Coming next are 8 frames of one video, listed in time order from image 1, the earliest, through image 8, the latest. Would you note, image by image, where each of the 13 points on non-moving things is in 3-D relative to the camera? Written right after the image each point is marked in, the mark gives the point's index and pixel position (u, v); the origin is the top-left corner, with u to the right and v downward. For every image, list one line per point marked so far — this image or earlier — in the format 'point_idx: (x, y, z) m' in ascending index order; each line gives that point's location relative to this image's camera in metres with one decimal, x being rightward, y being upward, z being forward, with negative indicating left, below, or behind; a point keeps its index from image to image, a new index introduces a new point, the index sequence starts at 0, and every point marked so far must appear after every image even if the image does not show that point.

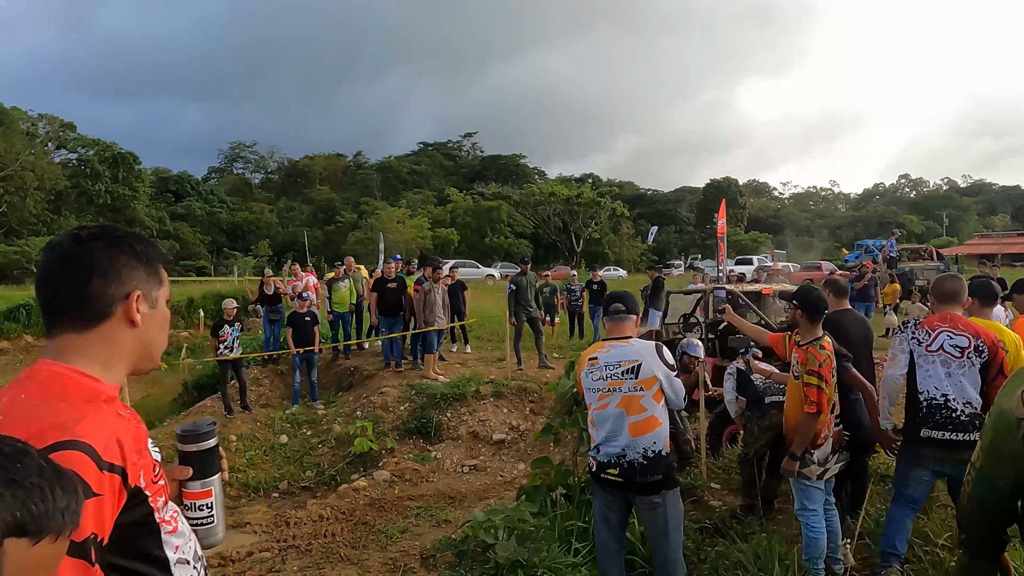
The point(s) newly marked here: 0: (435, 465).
0: (-0.9, -2.1, +7.9) m
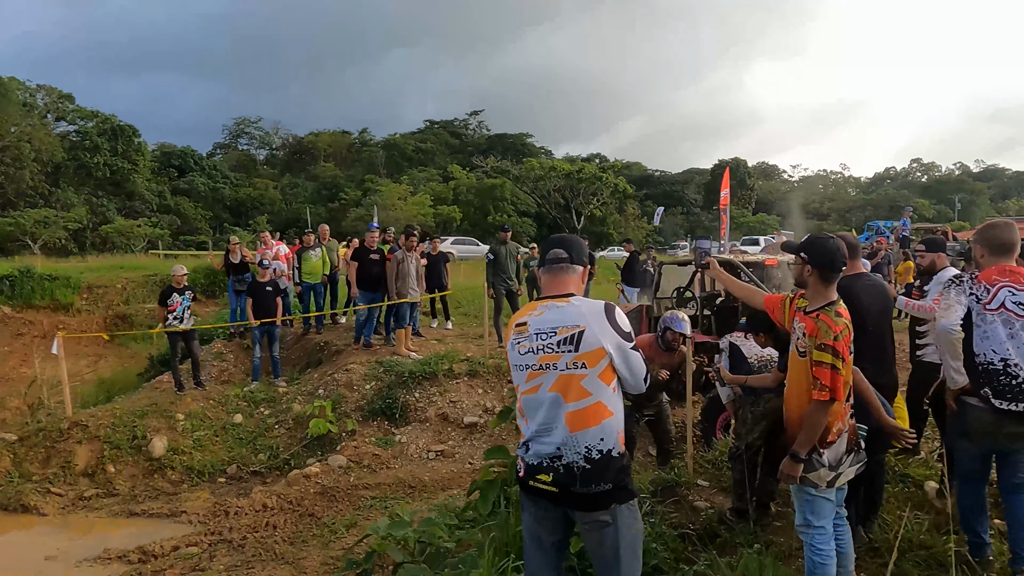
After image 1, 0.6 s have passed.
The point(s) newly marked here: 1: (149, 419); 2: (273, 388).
0: (-1.2, -1.7, +7.1) m
1: (-4.1, -1.5, +7.6) m
2: (-3.2, -1.3, +8.7) m
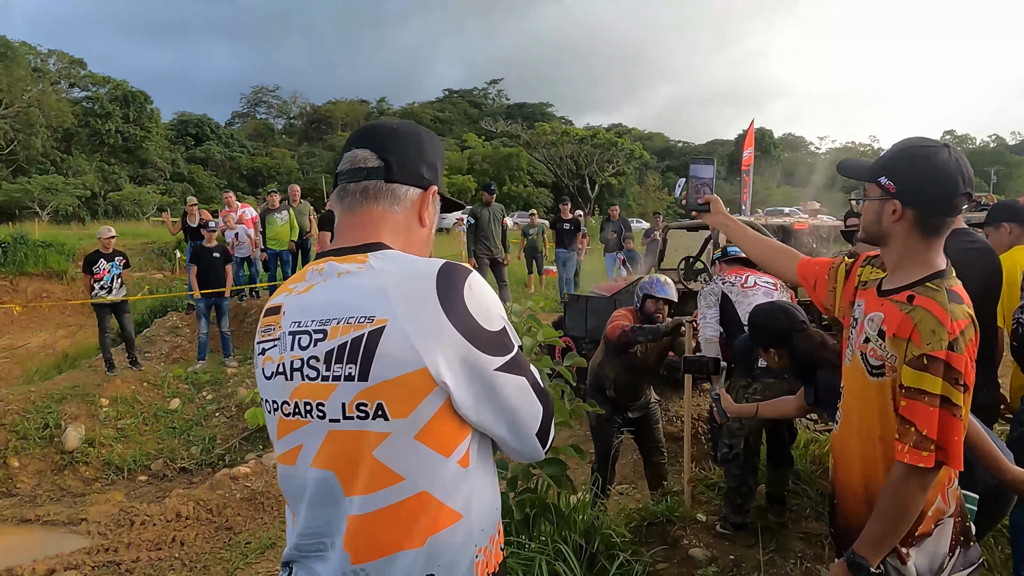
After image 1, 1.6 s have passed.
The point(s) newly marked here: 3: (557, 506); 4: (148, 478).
0: (-1.5, -1.4, +6.1) m
1: (-4.4, -1.1, +6.6) m
2: (-3.4, -0.9, +7.7) m
3: (+0.2, -1.0, +3.1) m
4: (-3.3, -1.7, +6.0) m
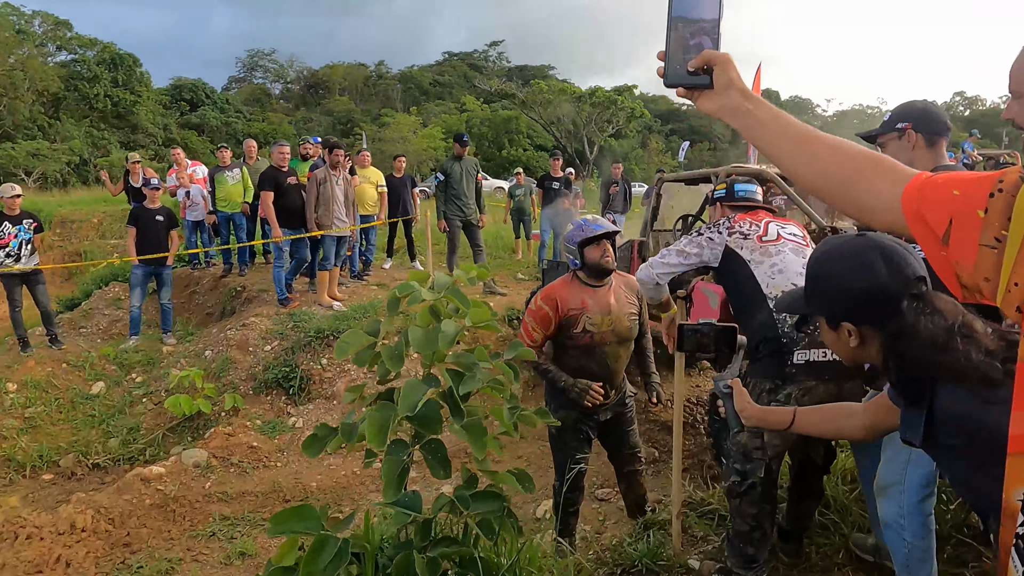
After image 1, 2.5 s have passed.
0: (-1.8, -1.2, +5.2) m
1: (-4.7, -0.9, +5.7) m
2: (-3.6, -0.6, +6.8) m
3: (-0.1, -0.9, +2.2) m
4: (-3.5, -1.5, +5.1) m
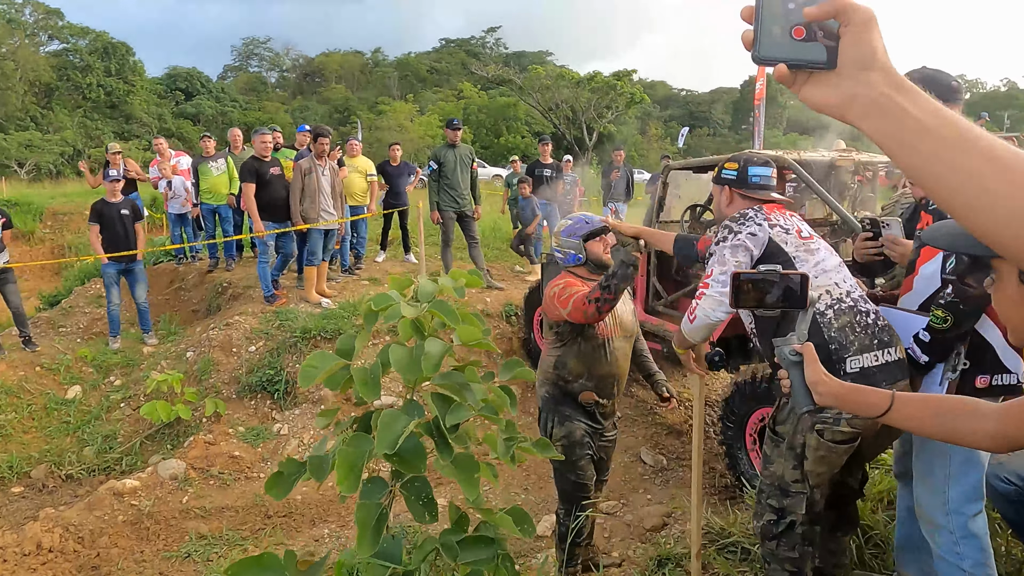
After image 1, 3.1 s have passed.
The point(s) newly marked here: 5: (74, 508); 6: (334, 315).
0: (-1.8, -1.2, +4.9) m
1: (-4.7, -0.9, +5.4) m
2: (-3.7, -0.6, +6.5) m
3: (-0.1, -0.9, +1.9) m
4: (-3.5, -1.5, +4.8) m
5: (-2.9, -1.4, +4.4) m
6: (-1.6, -0.2, +5.8) m
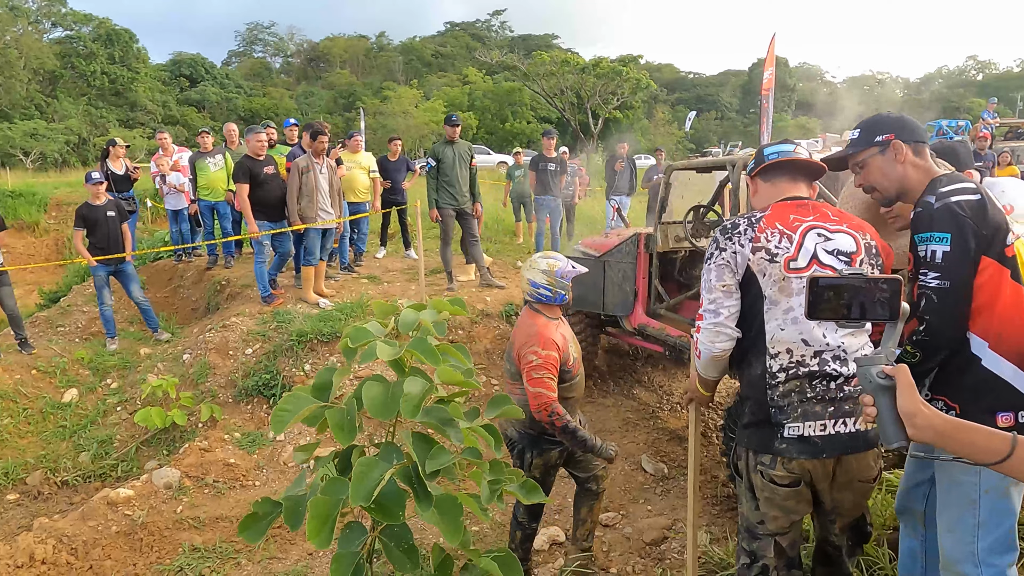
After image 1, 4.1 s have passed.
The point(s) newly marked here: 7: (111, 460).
0: (-1.8, -1.2, +4.8) m
1: (-4.7, -0.9, +5.3) m
2: (-3.7, -0.6, +6.4) m
3: (-0.1, -1.0, +1.8) m
4: (-3.5, -1.5, +4.8) m
5: (-2.9, -1.5, +4.3) m
6: (-1.6, -0.3, +5.8) m
7: (-3.0, -1.3, +5.0) m
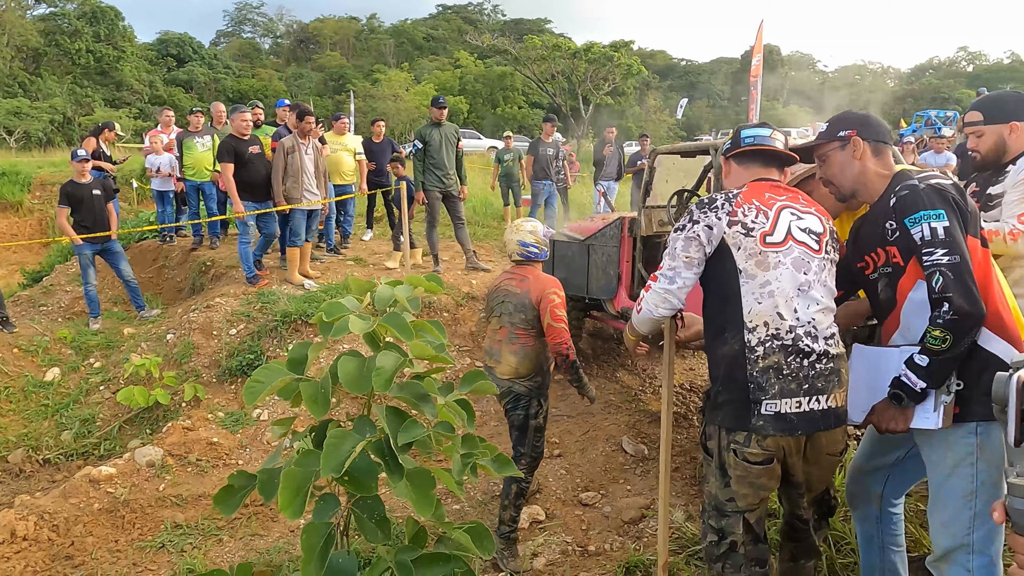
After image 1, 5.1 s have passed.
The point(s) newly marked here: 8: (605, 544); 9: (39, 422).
0: (-1.9, -1.1, +4.8) m
1: (-4.8, -0.7, +5.3) m
2: (-3.8, -0.4, +6.4) m
3: (-0.2, -0.9, +1.8) m
4: (-3.7, -1.3, +4.8) m
5: (-3.0, -1.4, +4.3) m
6: (-1.7, -0.1, +5.8) m
7: (-3.2, -1.1, +5.0) m
8: (+0.5, -1.4, +3.5) m
9: (-3.7, -1.1, +5.2) m
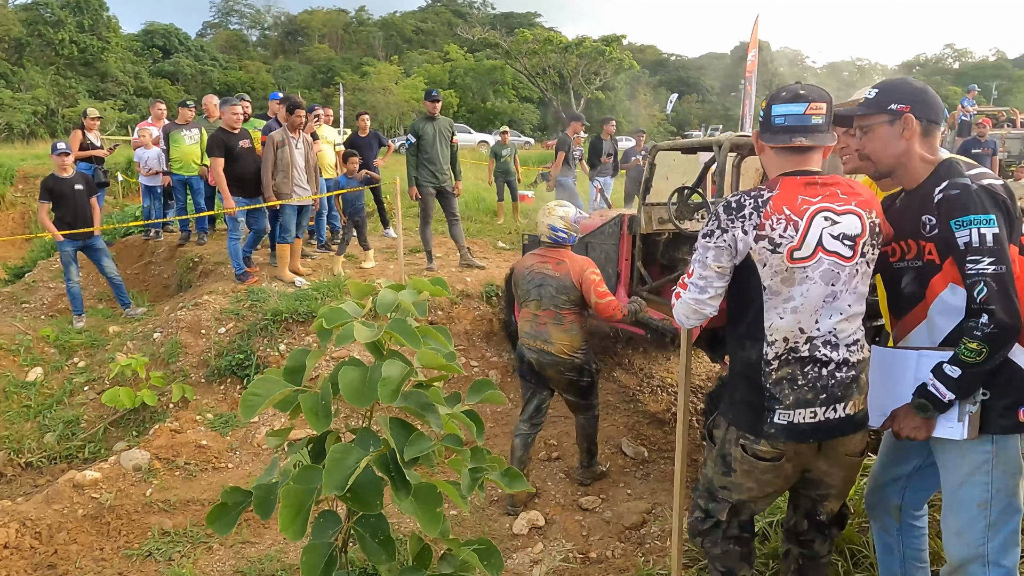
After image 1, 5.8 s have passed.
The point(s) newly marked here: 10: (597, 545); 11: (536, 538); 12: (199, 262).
0: (-1.9, -1.0, +4.7) m
1: (-4.8, -0.7, +5.1) m
2: (-3.8, -0.4, +6.2) m
3: (-0.2, -1.0, +1.7) m
4: (-3.7, -1.3, +4.6) m
5: (-3.0, -1.3, +4.2) m
6: (-1.7, -0.1, +5.6) m
7: (-3.2, -1.1, +4.9) m
8: (+0.5, -1.4, +3.5) m
9: (-3.8, -1.0, +5.1) m
10: (+0.5, -1.4, +3.5) m
11: (+0.1, -1.4, +3.6) m
12: (-3.3, +0.3, +7.0) m
